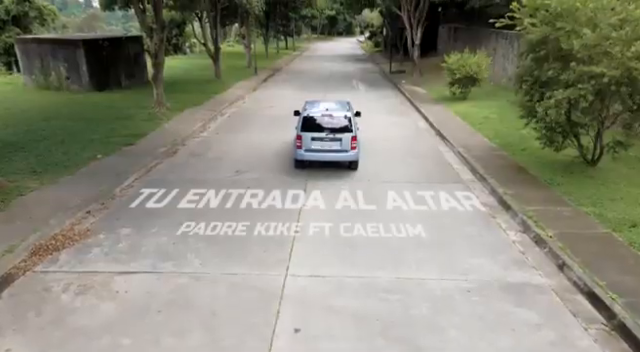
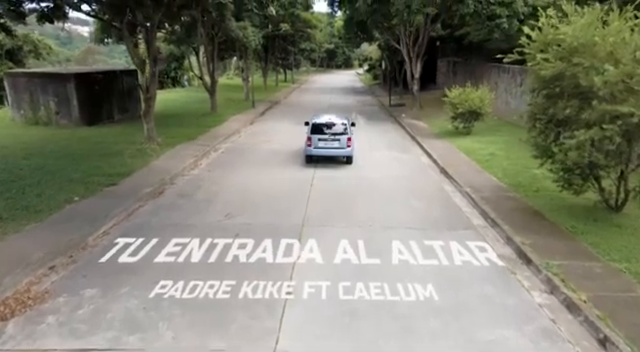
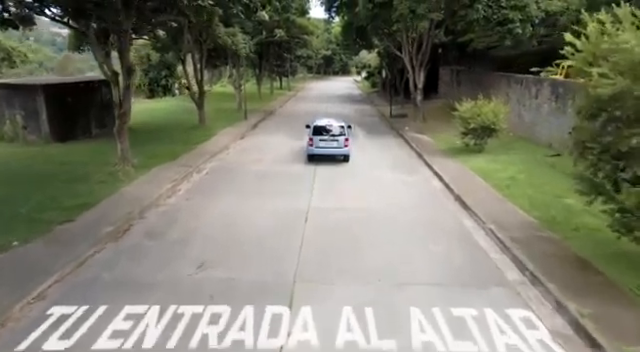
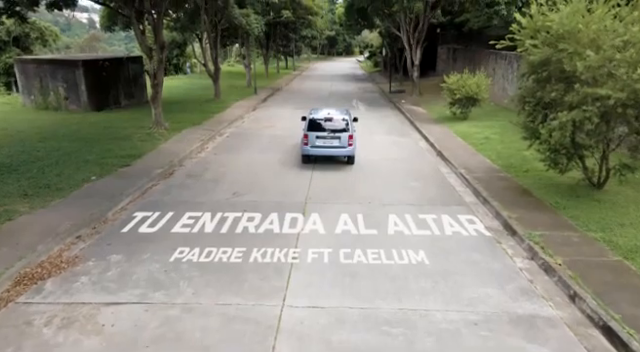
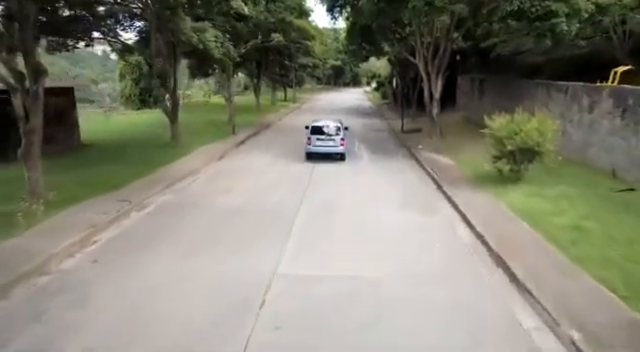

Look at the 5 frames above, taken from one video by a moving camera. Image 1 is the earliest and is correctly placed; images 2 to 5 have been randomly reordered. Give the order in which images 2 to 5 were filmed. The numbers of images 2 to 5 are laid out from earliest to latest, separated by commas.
4, 2, 3, 5
